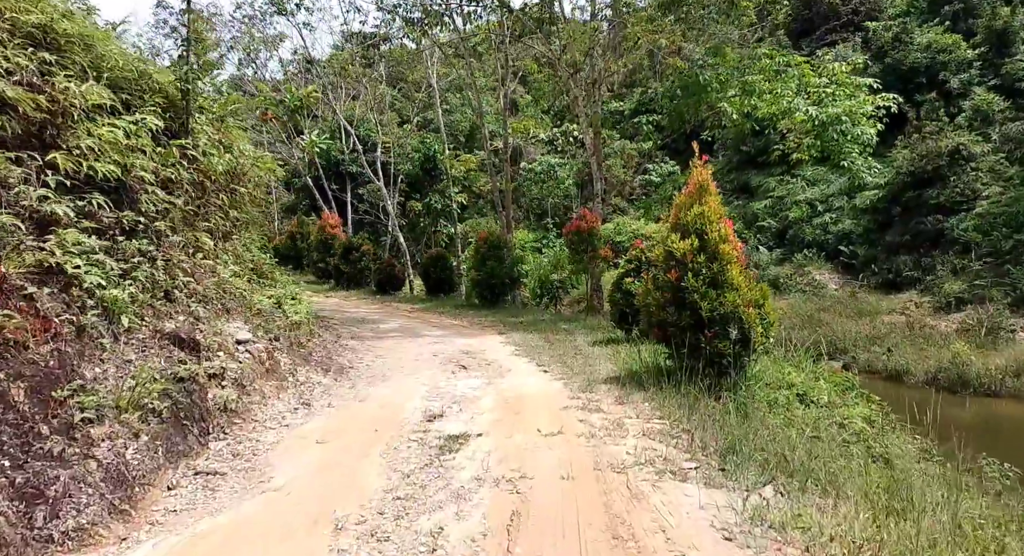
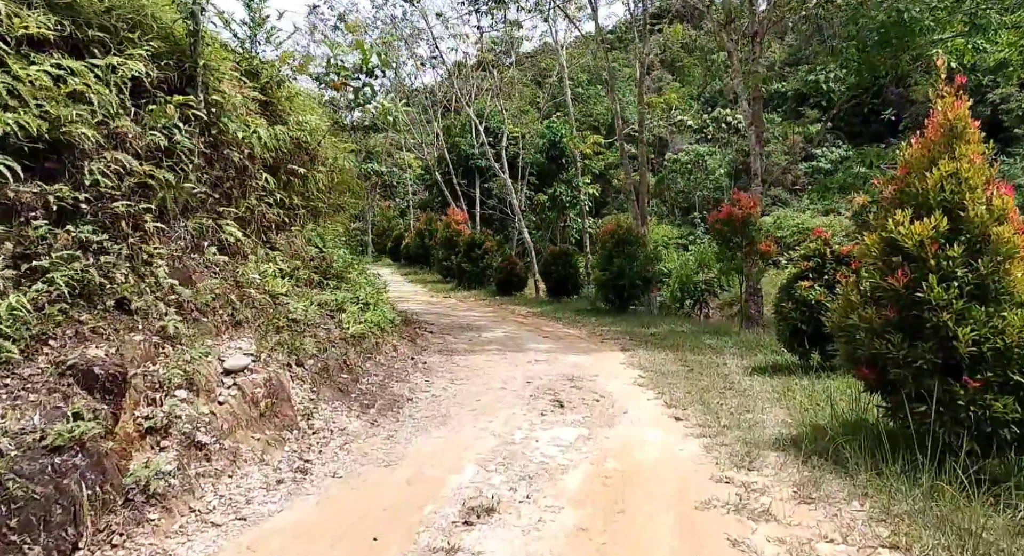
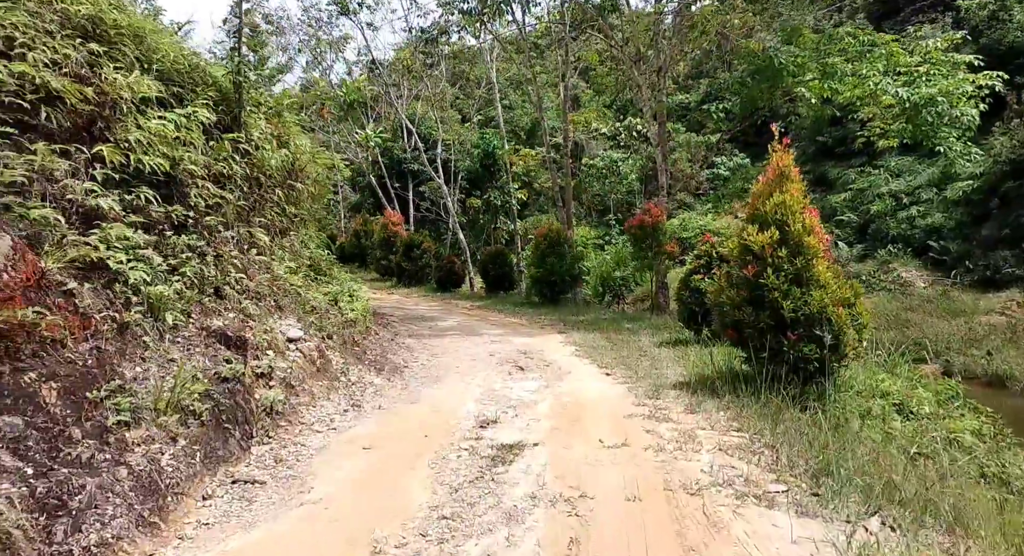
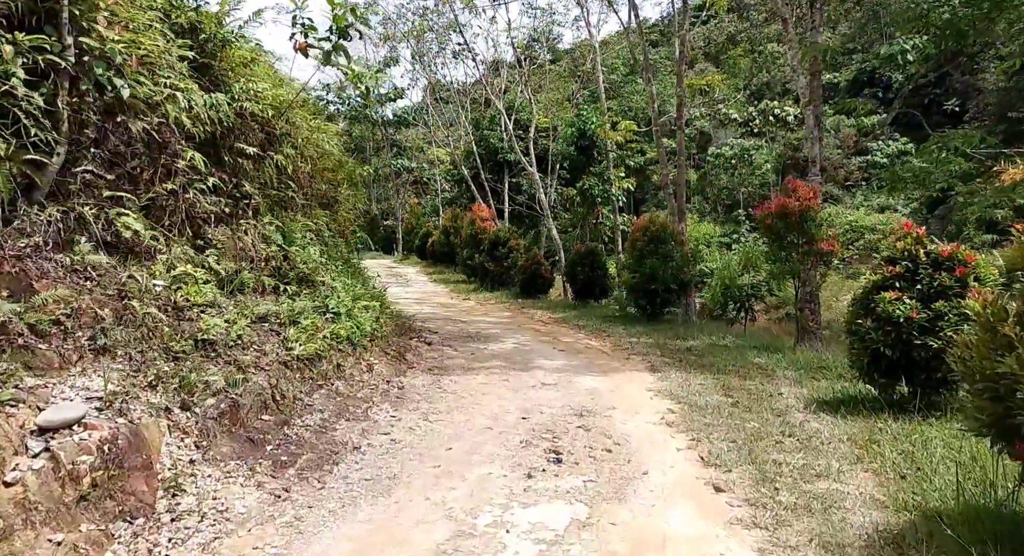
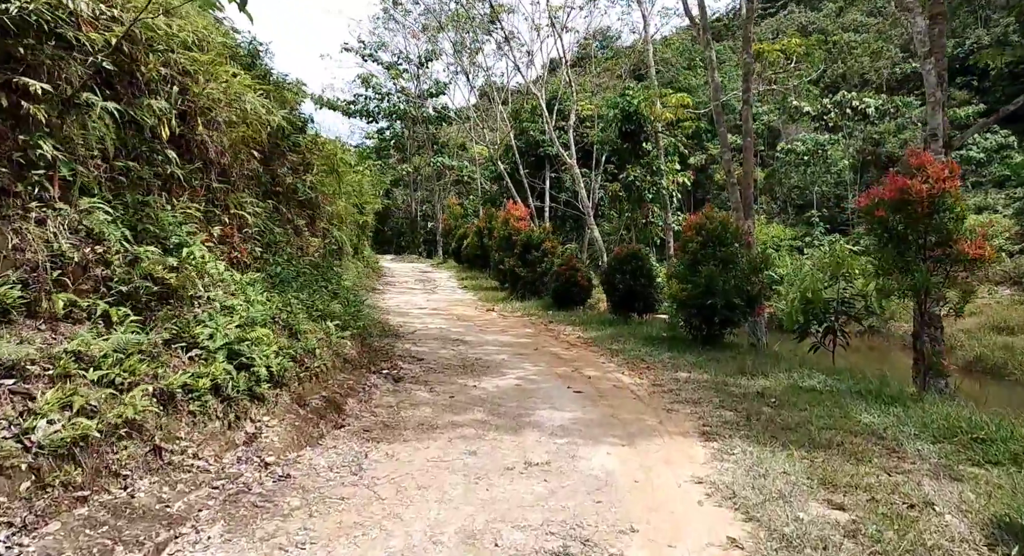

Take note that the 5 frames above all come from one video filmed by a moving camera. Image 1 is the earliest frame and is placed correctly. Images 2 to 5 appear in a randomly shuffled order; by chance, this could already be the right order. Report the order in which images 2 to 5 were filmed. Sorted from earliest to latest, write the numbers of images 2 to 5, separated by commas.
3, 2, 4, 5
